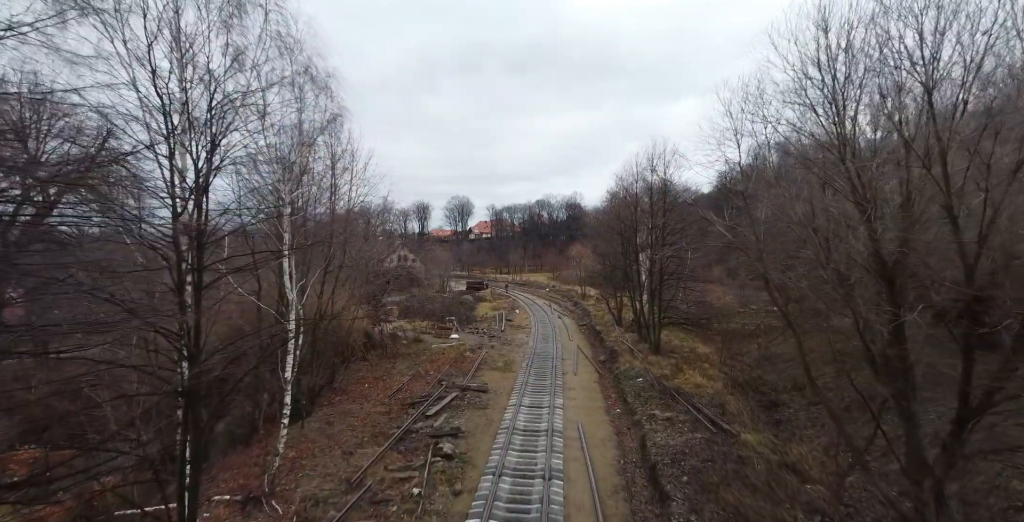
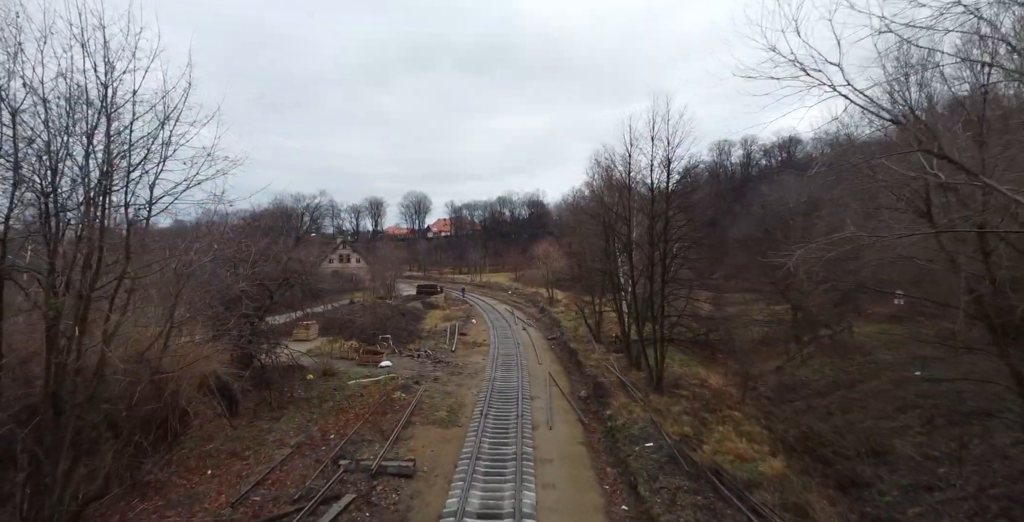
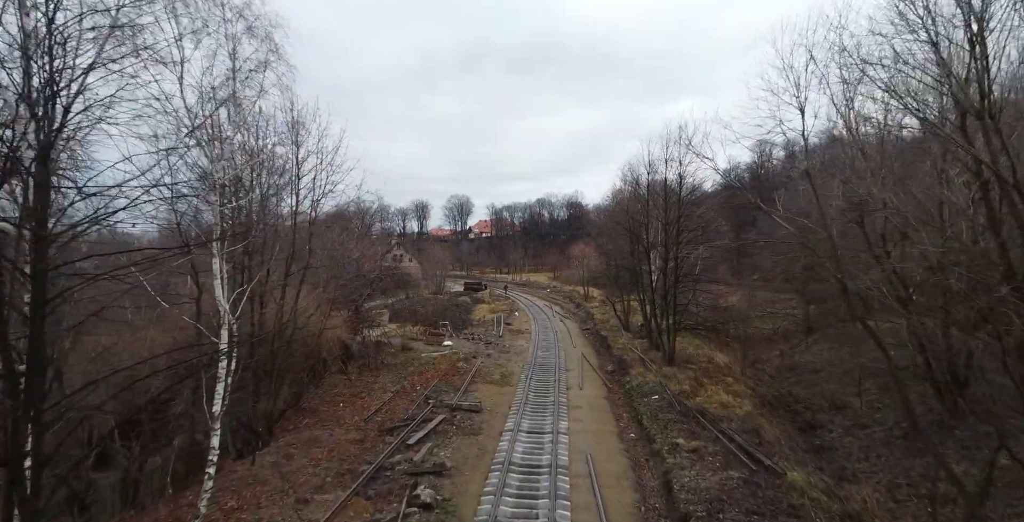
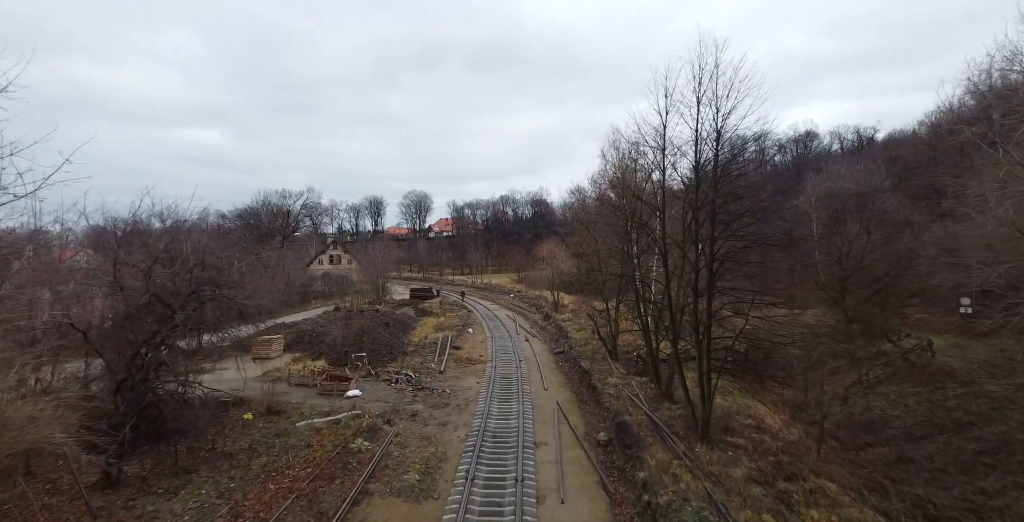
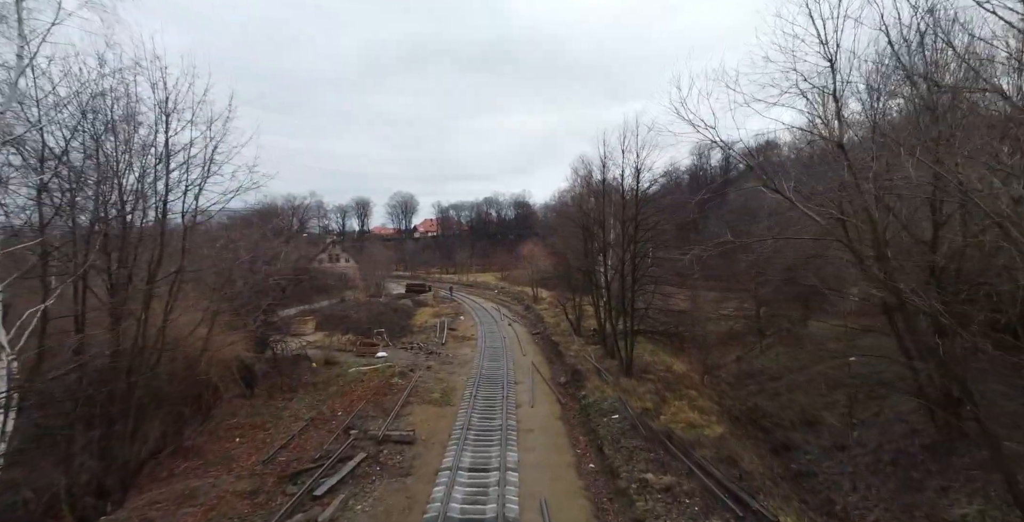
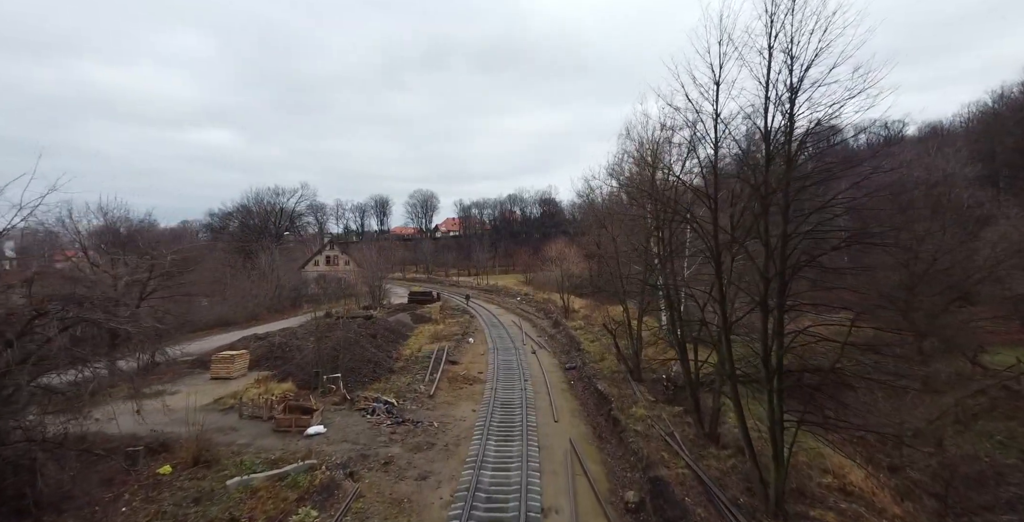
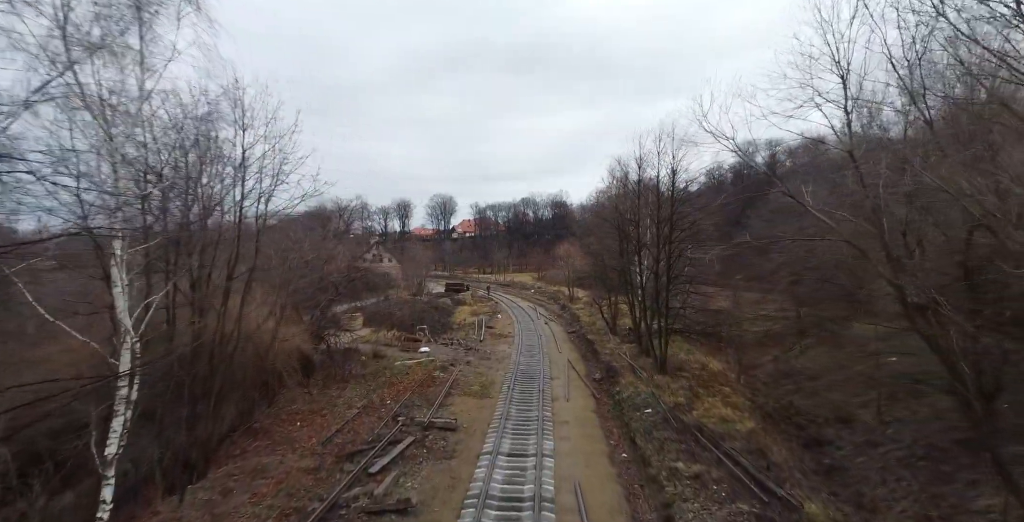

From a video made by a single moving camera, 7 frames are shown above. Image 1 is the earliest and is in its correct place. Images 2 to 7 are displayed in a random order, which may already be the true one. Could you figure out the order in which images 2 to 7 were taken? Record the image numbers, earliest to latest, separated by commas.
3, 7, 5, 2, 4, 6
